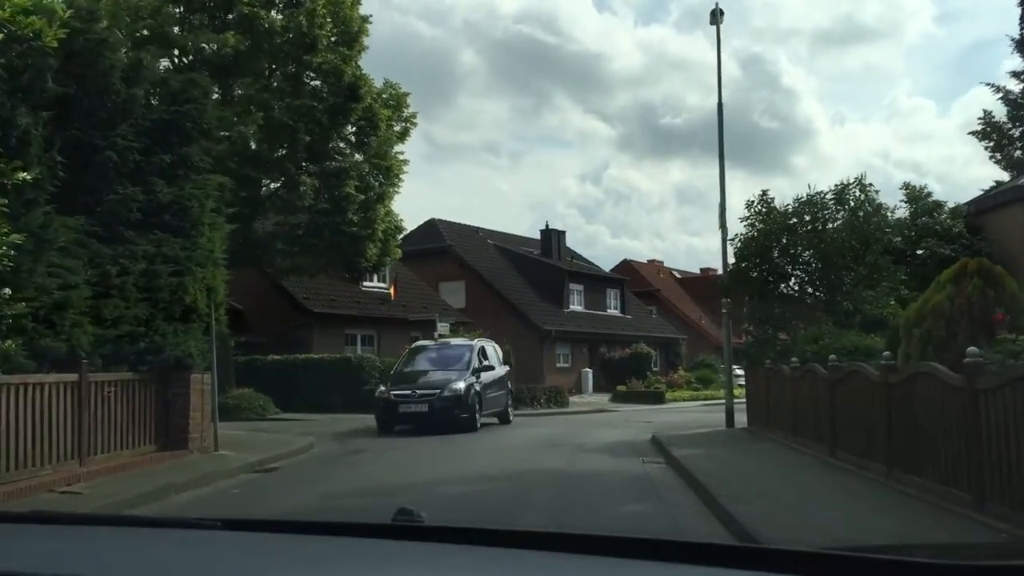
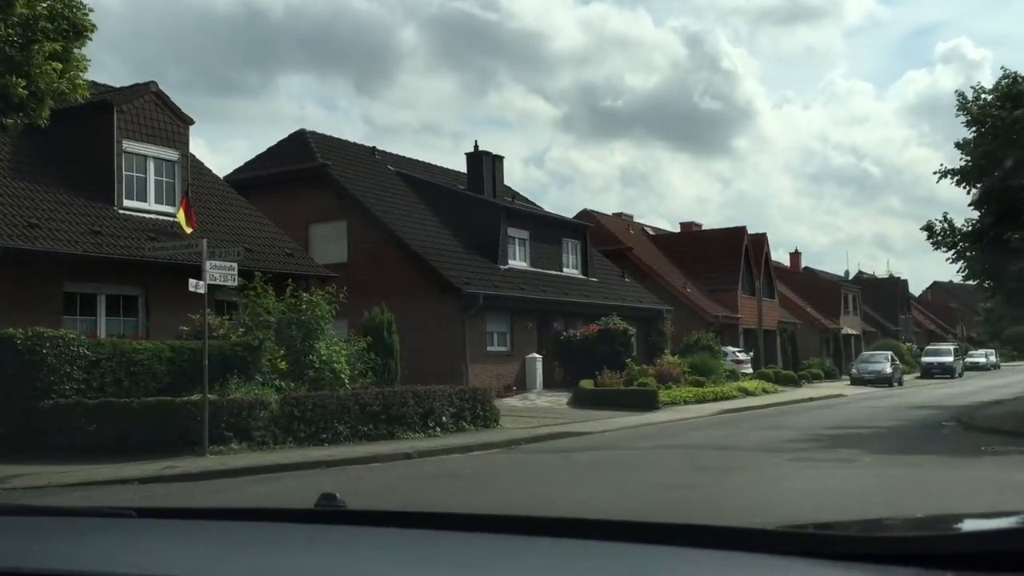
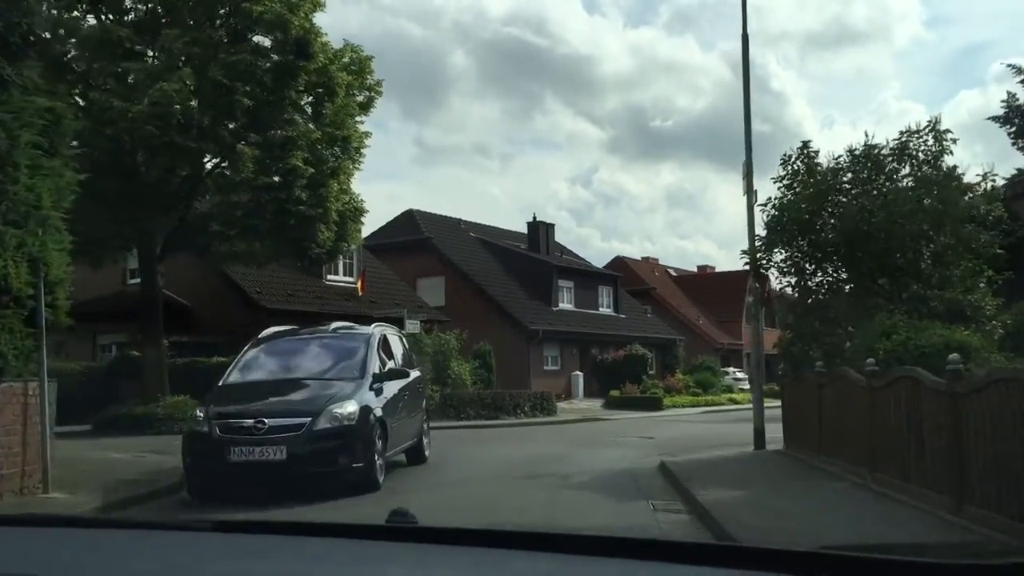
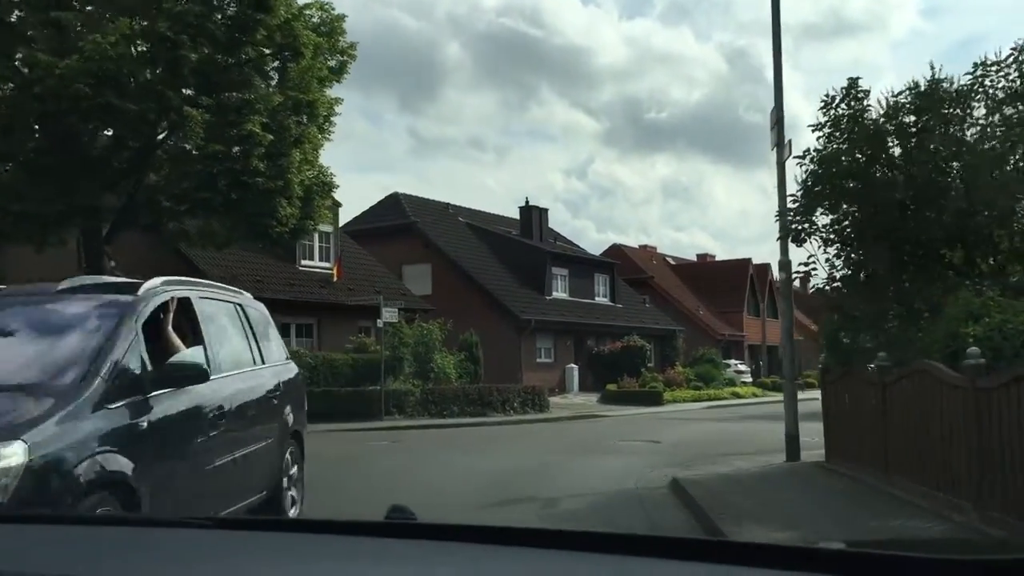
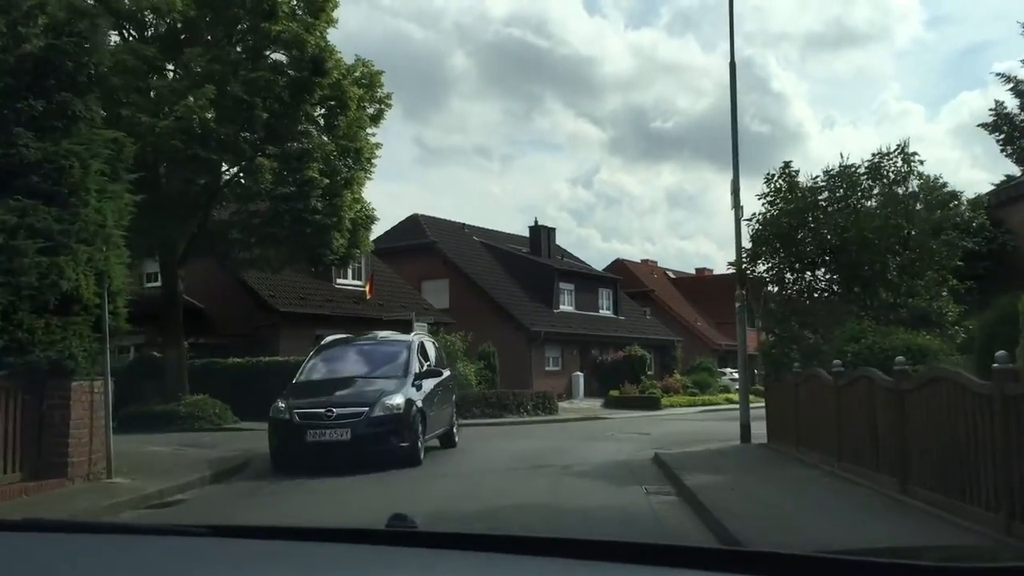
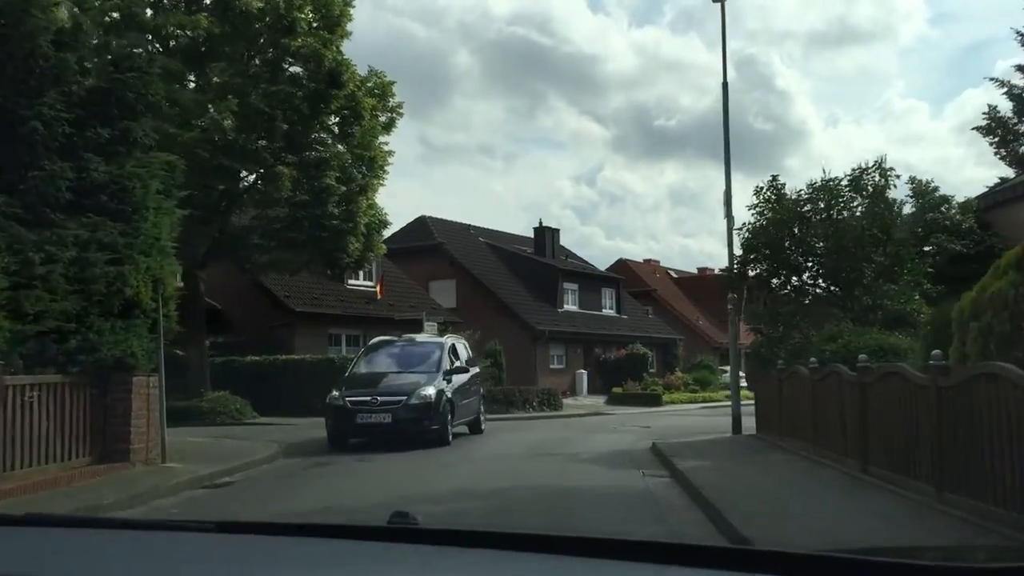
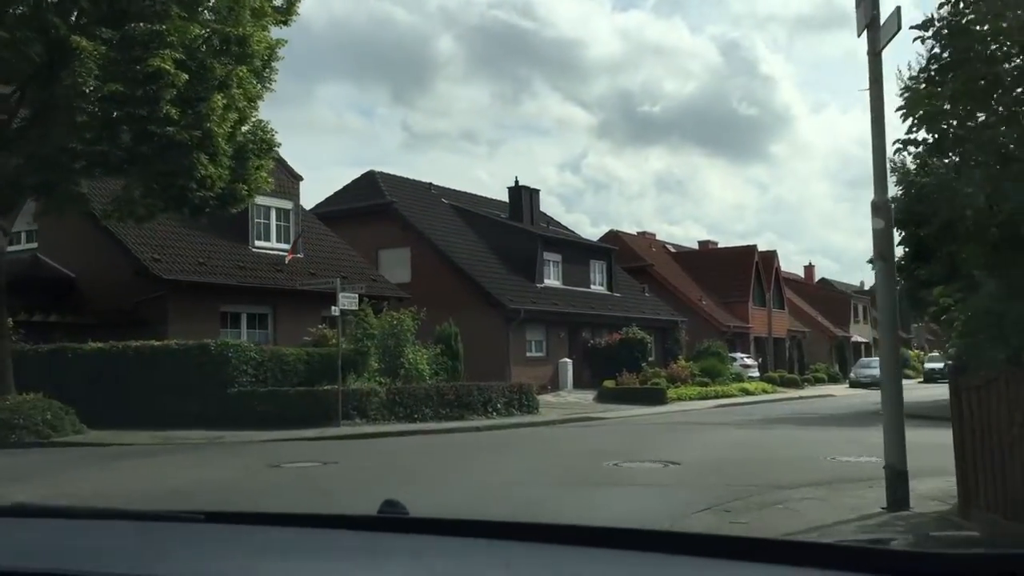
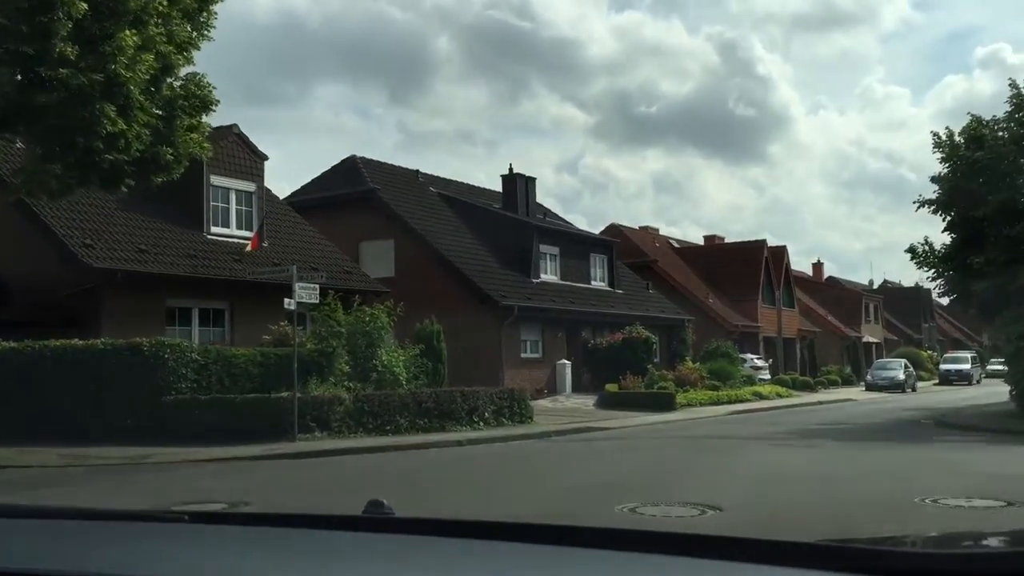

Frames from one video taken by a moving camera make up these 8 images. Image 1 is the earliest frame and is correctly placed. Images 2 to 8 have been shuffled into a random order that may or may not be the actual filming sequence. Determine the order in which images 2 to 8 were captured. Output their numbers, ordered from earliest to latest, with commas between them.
6, 5, 3, 4, 7, 8, 2
